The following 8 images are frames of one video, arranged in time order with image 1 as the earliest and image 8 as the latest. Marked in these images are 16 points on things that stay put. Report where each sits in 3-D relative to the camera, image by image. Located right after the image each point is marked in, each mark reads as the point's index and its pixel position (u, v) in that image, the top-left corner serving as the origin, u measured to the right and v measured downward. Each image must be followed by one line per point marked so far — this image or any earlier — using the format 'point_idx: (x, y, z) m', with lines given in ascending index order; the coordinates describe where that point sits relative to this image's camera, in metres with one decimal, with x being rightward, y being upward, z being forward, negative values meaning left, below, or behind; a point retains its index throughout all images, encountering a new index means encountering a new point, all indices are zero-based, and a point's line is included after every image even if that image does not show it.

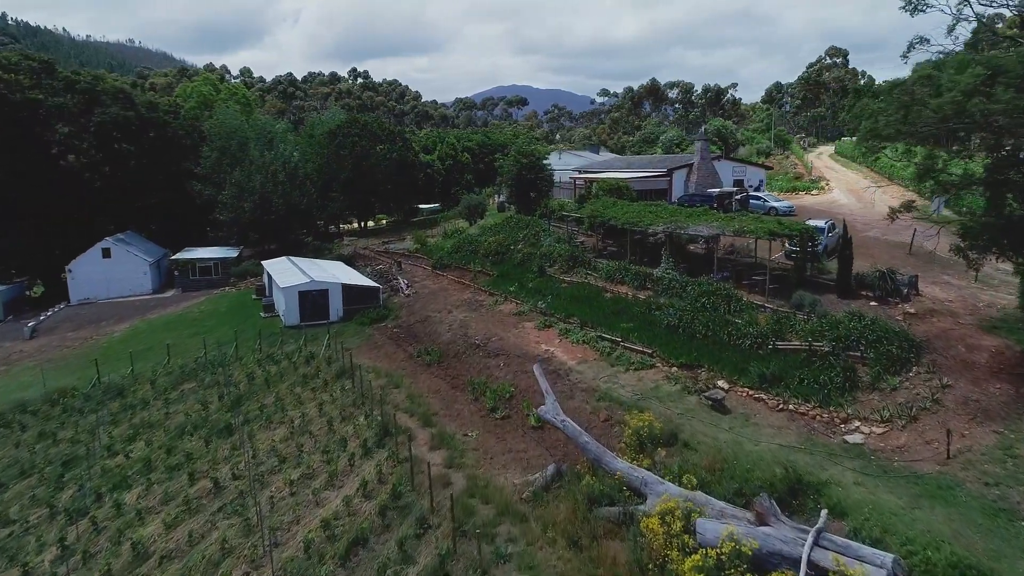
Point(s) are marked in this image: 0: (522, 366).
0: (+0.3, -2.1, +19.6) m
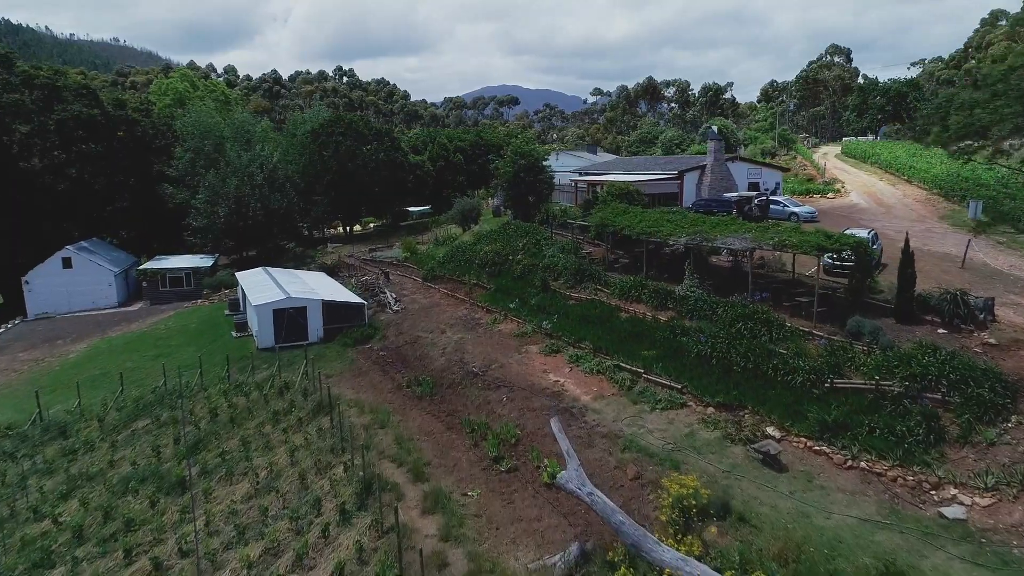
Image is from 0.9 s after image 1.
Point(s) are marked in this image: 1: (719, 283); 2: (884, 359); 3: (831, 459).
0: (+0.4, -2.7, +16.8) m
1: (+5.7, +0.1, +19.6) m
2: (+7.3, -1.4, +14.1) m
3: (+5.5, -3.0, +12.4) m
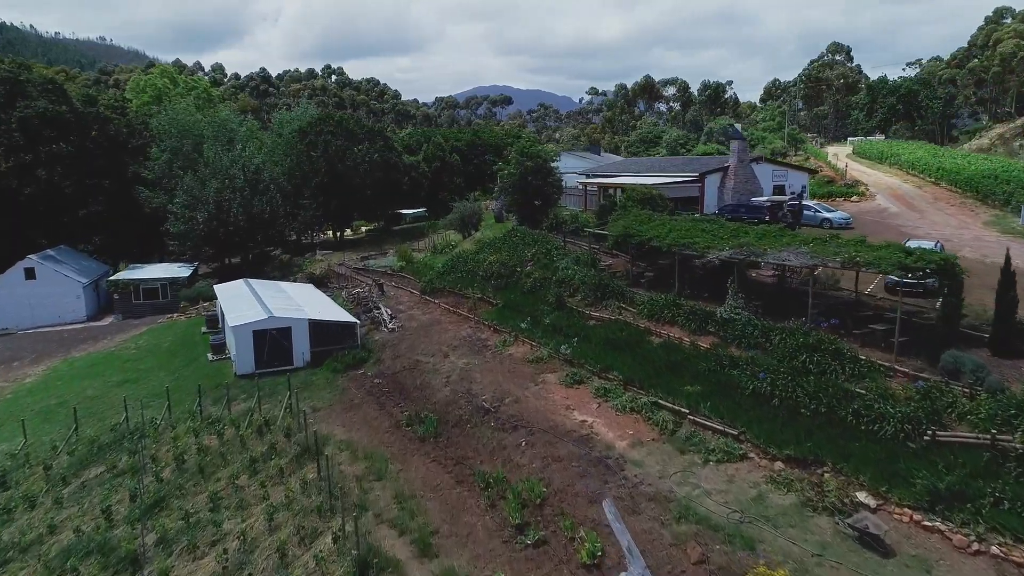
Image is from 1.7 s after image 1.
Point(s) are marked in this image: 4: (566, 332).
0: (+0.8, -3.2, +14.2) m
1: (+6.1, -0.4, +17.0) m
2: (+7.8, -1.9, +11.5) m
3: (+6.0, -3.5, +9.8) m
4: (+1.5, -1.2, +19.6) m
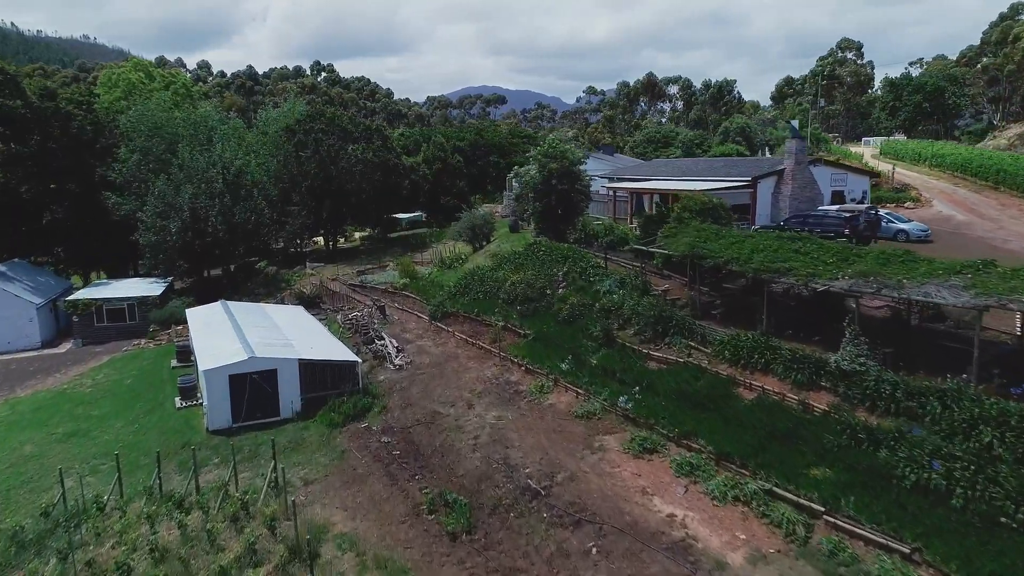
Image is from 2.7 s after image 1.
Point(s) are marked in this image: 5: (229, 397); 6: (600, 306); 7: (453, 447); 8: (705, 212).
0: (+1.8, -4.0, +10.3) m
1: (+7.1, -1.1, +13.2) m
2: (+8.8, -2.6, +7.7) m
3: (+7.1, -4.2, +5.9) m
4: (+2.4, -2.0, +15.7) m
5: (-6.6, -2.5, +16.6) m
6: (+2.3, -0.5, +18.7) m
7: (-1.2, -3.3, +14.8) m
8: (+5.3, +2.1, +19.6) m
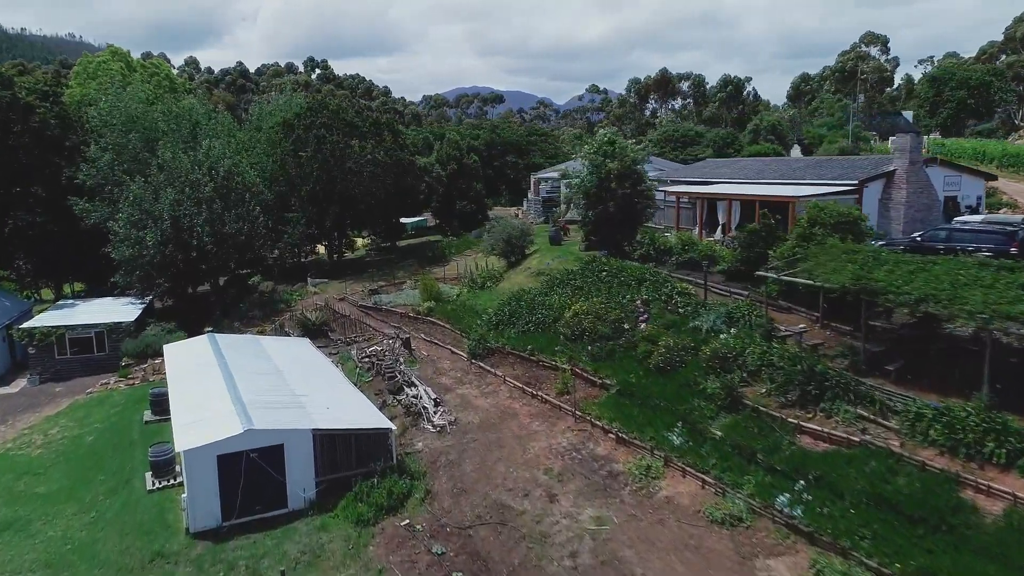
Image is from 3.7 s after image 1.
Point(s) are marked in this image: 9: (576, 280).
0: (+3.6, -4.7, +5.8) m
1: (+8.7, -1.9, +8.7) m
2: (+10.6, -3.4, +3.3) m
3: (+8.9, -5.0, +1.5) m
4: (+4.1, -2.8, +11.2) m
5: (-5.0, -3.3, +12.0) m
6: (+3.9, -1.3, +14.2) m
7: (+0.4, -4.1, +10.3) m
8: (+6.9, +1.3, +15.1) m
9: (+1.8, +0.2, +19.9) m
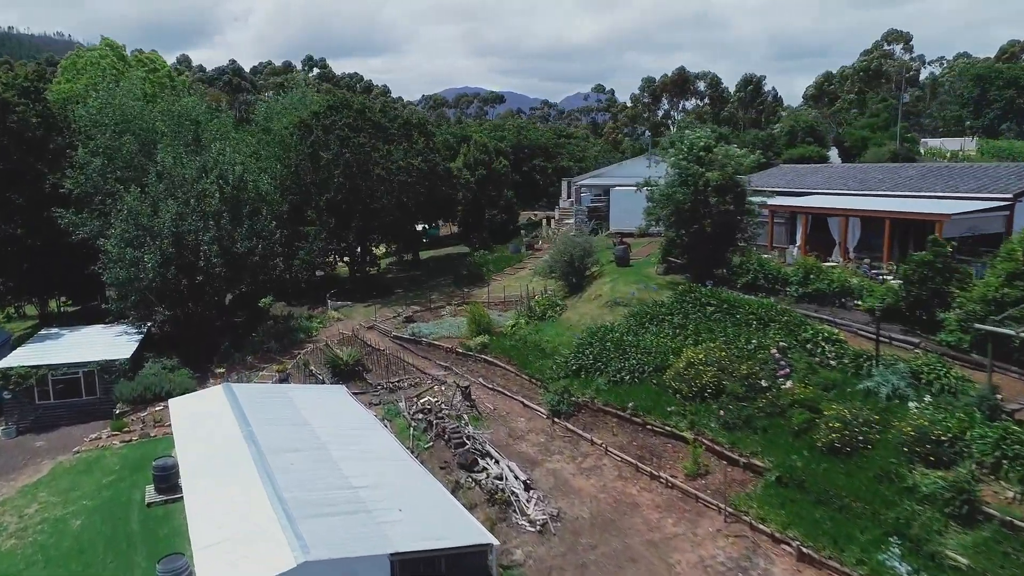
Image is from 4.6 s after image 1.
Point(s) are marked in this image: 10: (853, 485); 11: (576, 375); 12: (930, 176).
0: (+5.6, -5.6, +2.2) m
1: (+10.8, -2.7, +5.3) m
2: (+12.7, -4.2, -0.2) m
3: (+11.0, -5.8, -2.0) m
4: (+6.1, -3.6, +7.7) m
5: (-3.0, -4.2, +8.4) m
6: (+5.9, -2.1, +10.6) m
7: (+2.4, -4.9, +6.7) m
8: (+8.8, +0.5, +11.6) m
9: (+3.7, -0.7, +16.4) m
10: (+5.0, -2.9, +10.4) m
11: (+1.4, -1.9, +16.1) m
12: (+11.6, +3.1, +19.8) m
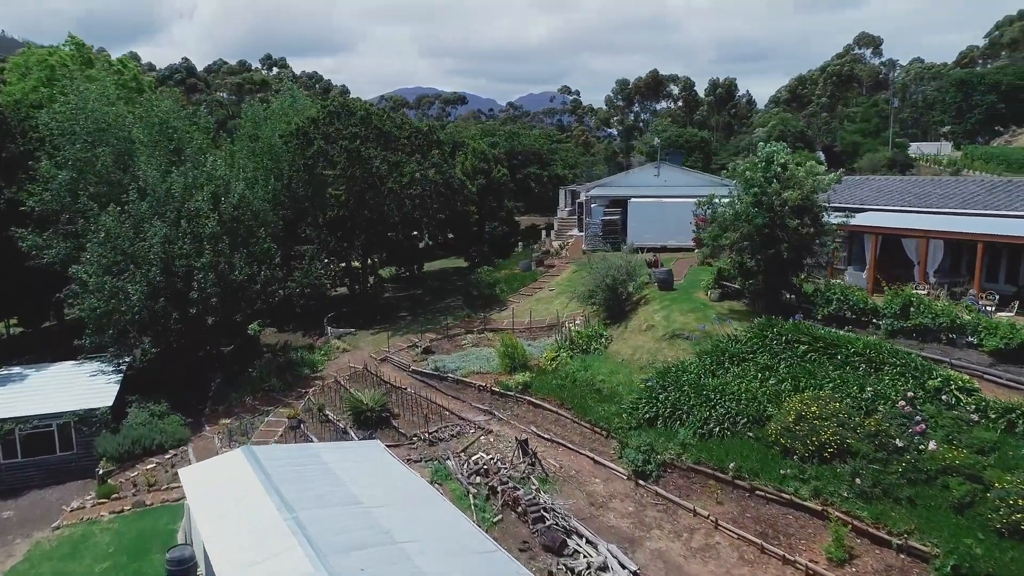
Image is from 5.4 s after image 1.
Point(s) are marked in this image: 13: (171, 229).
0: (+7.9, -6.2, +0.5) m
1: (+12.8, -3.3, +3.9) m
2: (+15.0, -4.8, -1.4) m
3: (+13.5, -6.4, -3.3) m
4: (+7.9, -4.3, +6.0) m
5: (-1.2, -5.0, +6.1) m
6: (+7.5, -2.8, +8.9) m
7: (+4.4, -5.6, +4.8) m
8: (+10.4, -0.2, +10.1) m
9: (+4.9, -1.4, +14.5) m
10: (+6.6, -3.5, +8.6) m
11: (+2.7, -2.7, +14.1) m
12: (+12.6, +2.5, +18.5) m
13: (-9.0, +1.6, +18.8) m
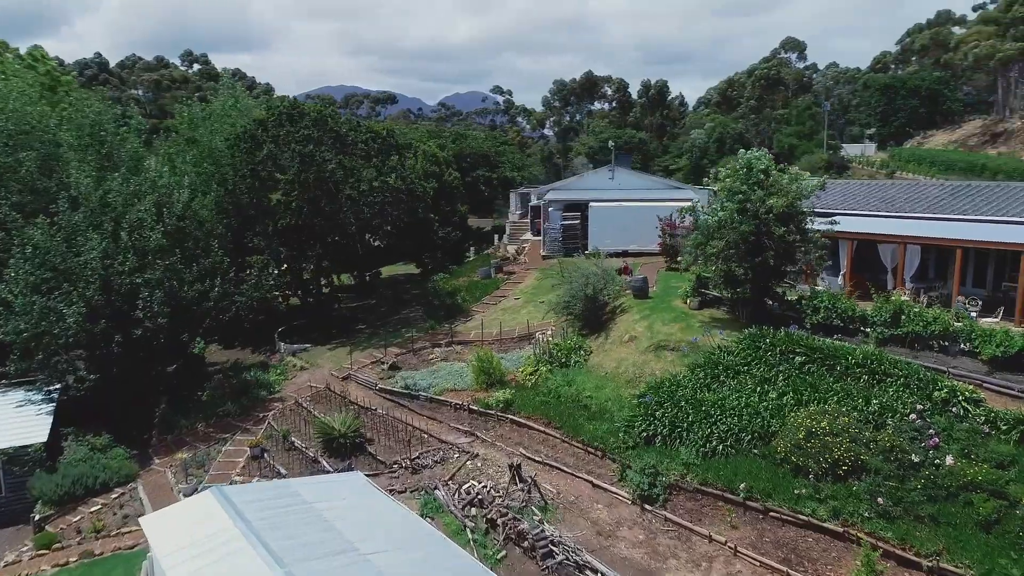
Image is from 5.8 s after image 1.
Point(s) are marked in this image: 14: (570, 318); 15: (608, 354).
0: (+9.1, -6.4, +0.5) m
1: (+13.6, -3.4, +4.3) m
2: (+16.4, -4.8, -0.7) m
3: (+15.1, -6.5, -2.8) m
4: (+8.6, -4.4, +6.0) m
5: (-0.5, -5.3, +5.2) m
6: (+7.9, -2.9, +8.9) m
7: (+5.2, -5.8, +4.4) m
8: (+10.5, -0.3, +10.3) m
9: (+4.7, -1.6, +14.2) m
10: (+7.0, -3.7, +8.5) m
11: (+2.6, -2.9, +13.5) m
12: (+11.9, +2.4, +18.8) m
13: (-9.7, +1.1, +17.1) m
14: (+1.5, -0.7, +19.4) m
15: (+2.2, -1.5, +17.3) m
